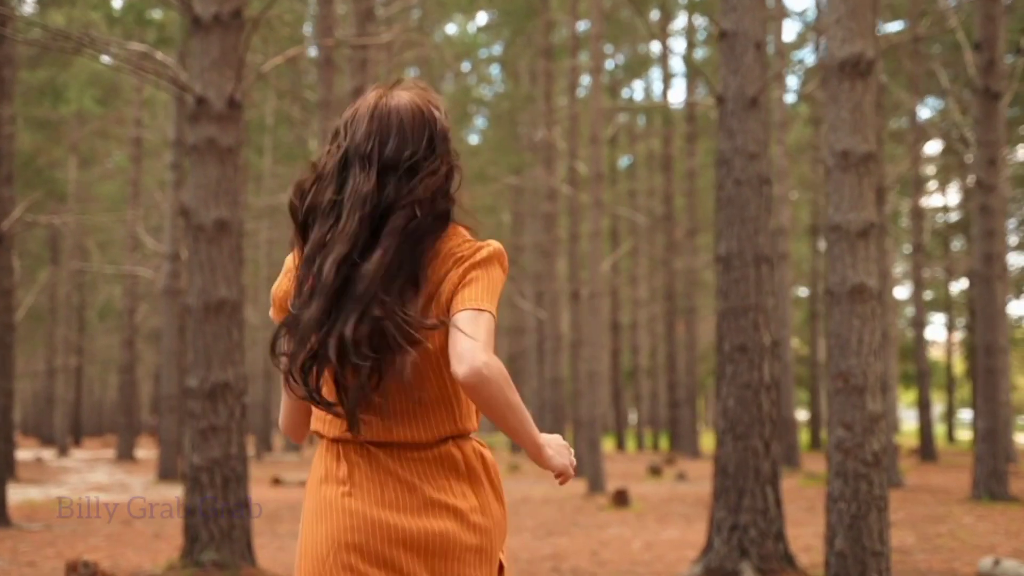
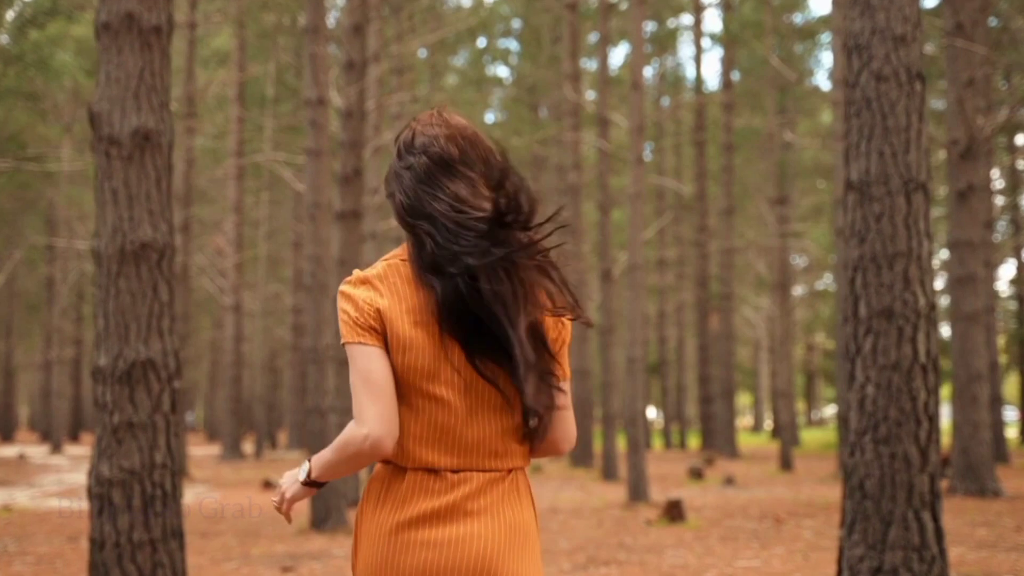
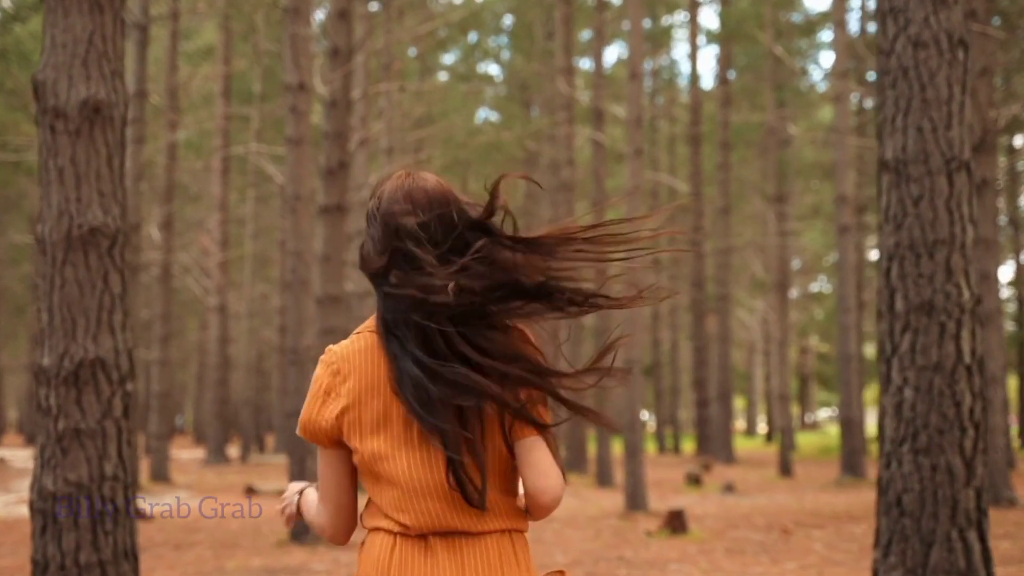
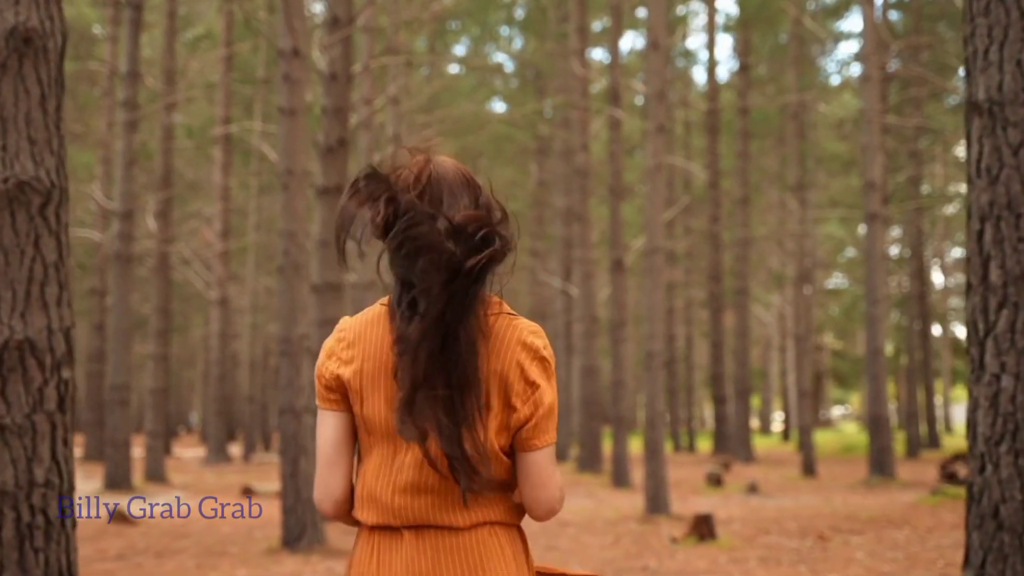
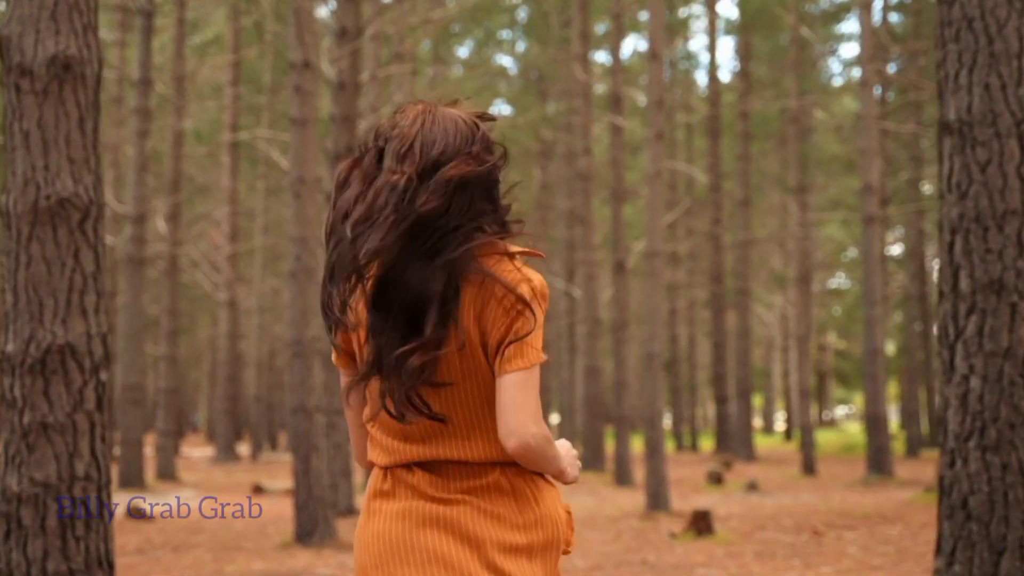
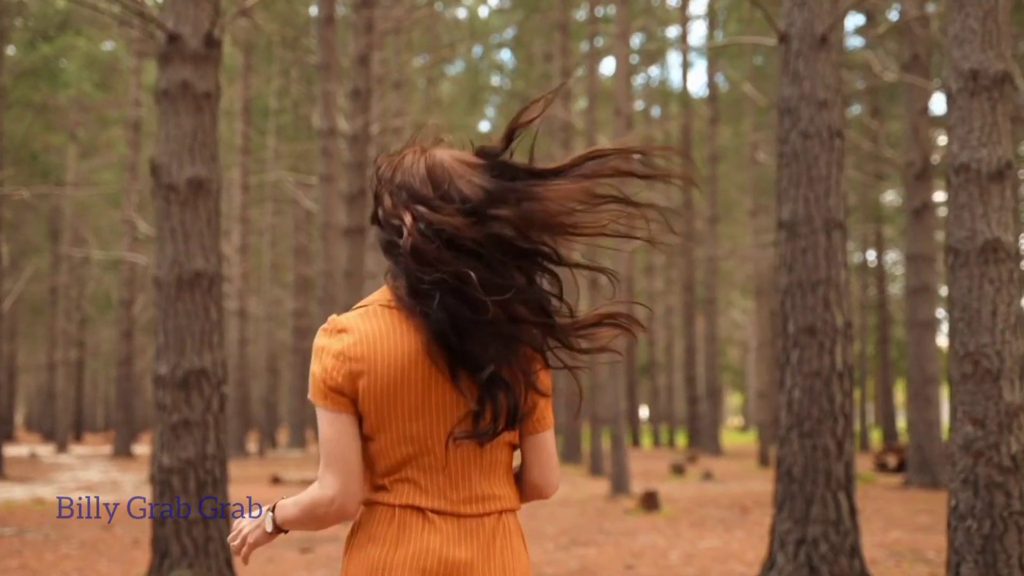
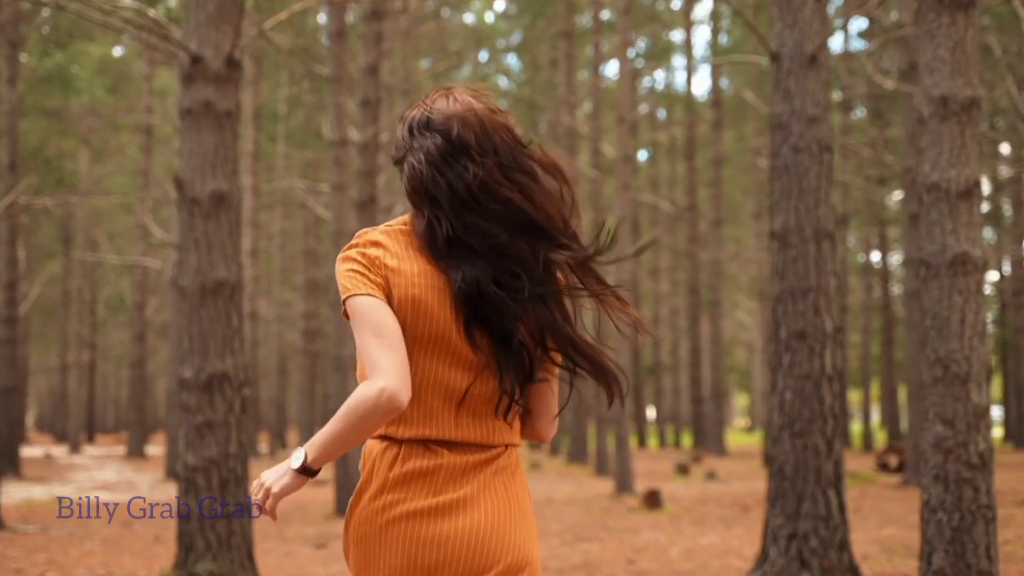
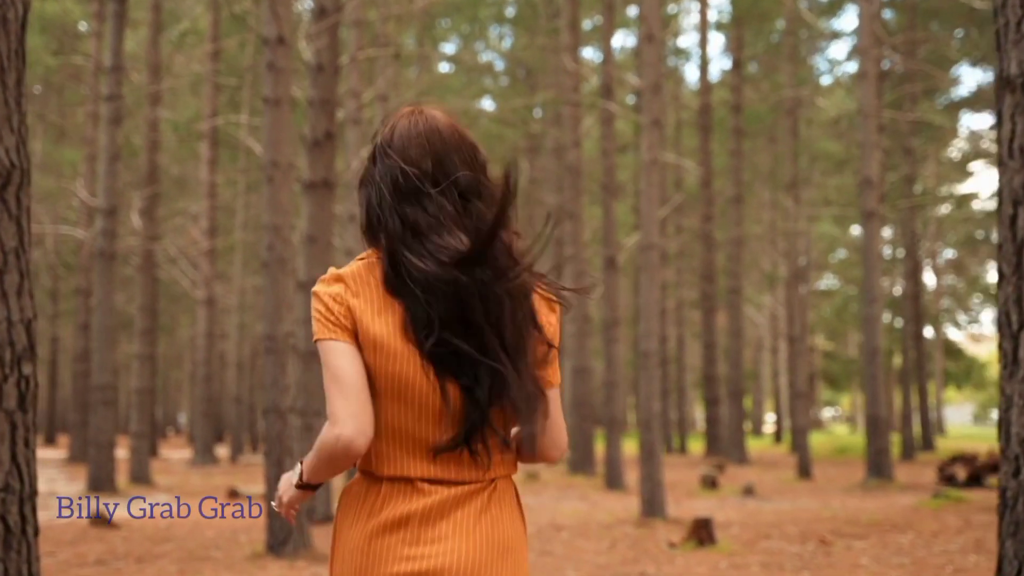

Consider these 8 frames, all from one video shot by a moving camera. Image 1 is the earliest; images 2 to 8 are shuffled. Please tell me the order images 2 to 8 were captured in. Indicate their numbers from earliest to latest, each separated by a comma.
7, 6, 2, 3, 5, 4, 8
